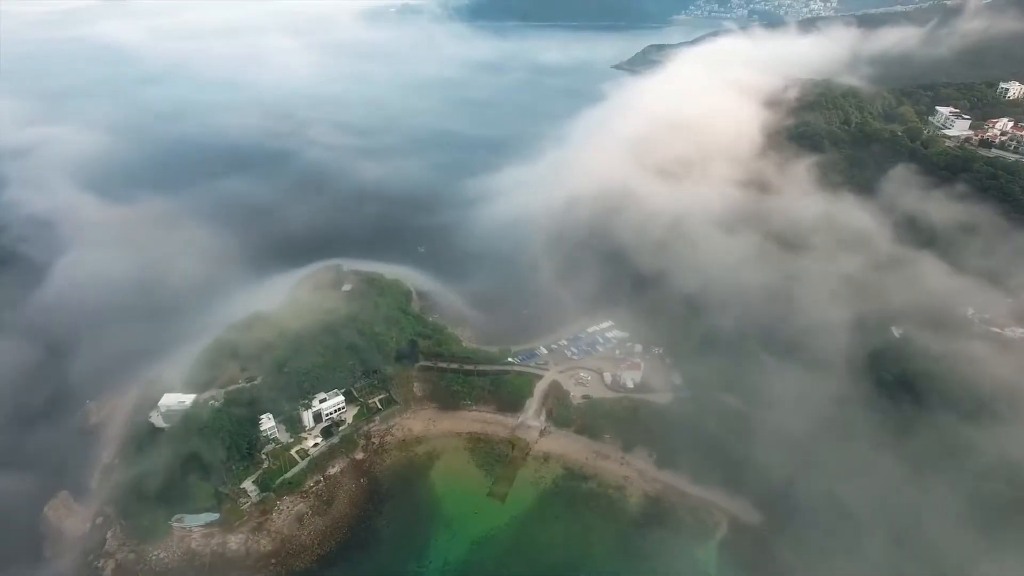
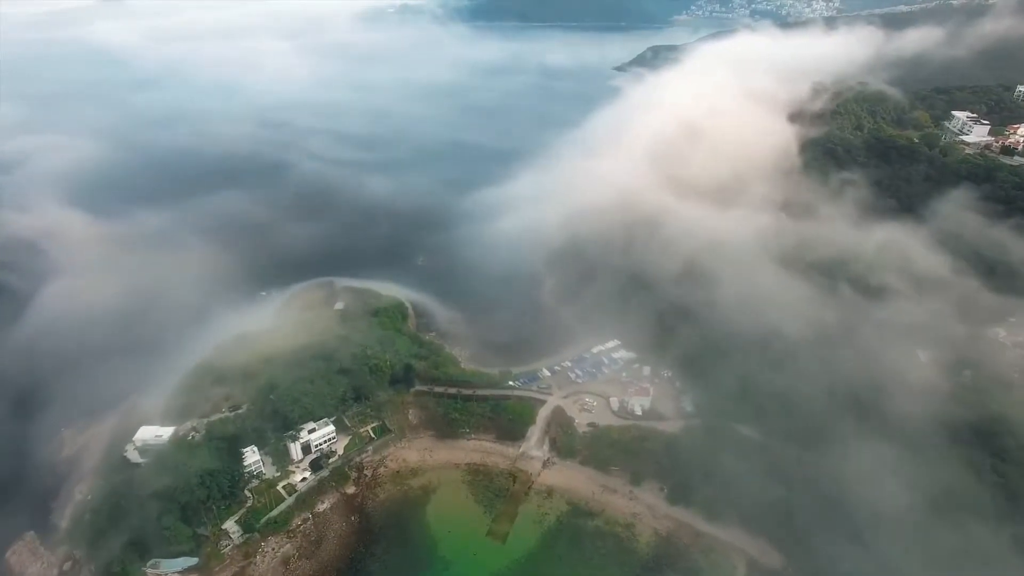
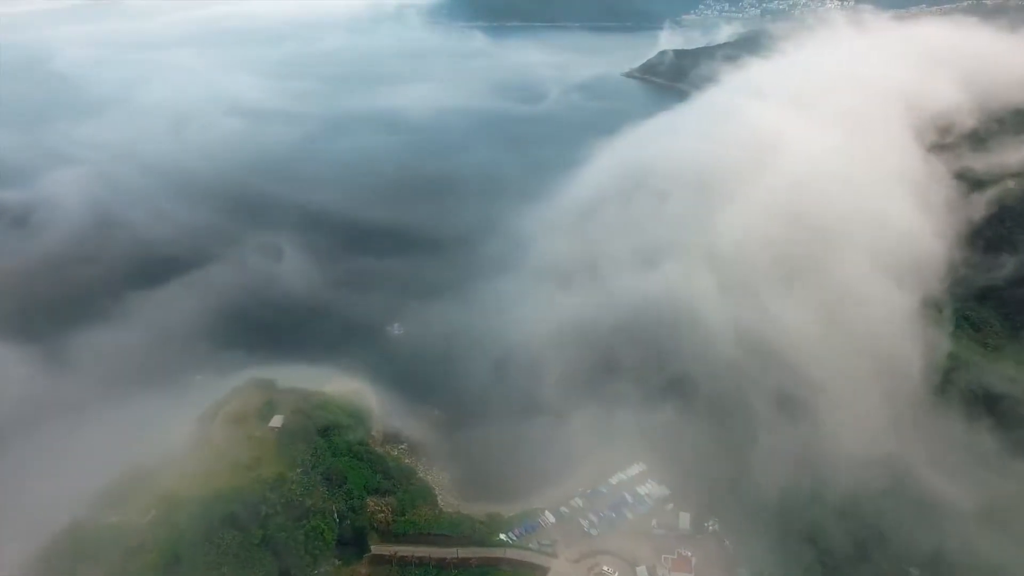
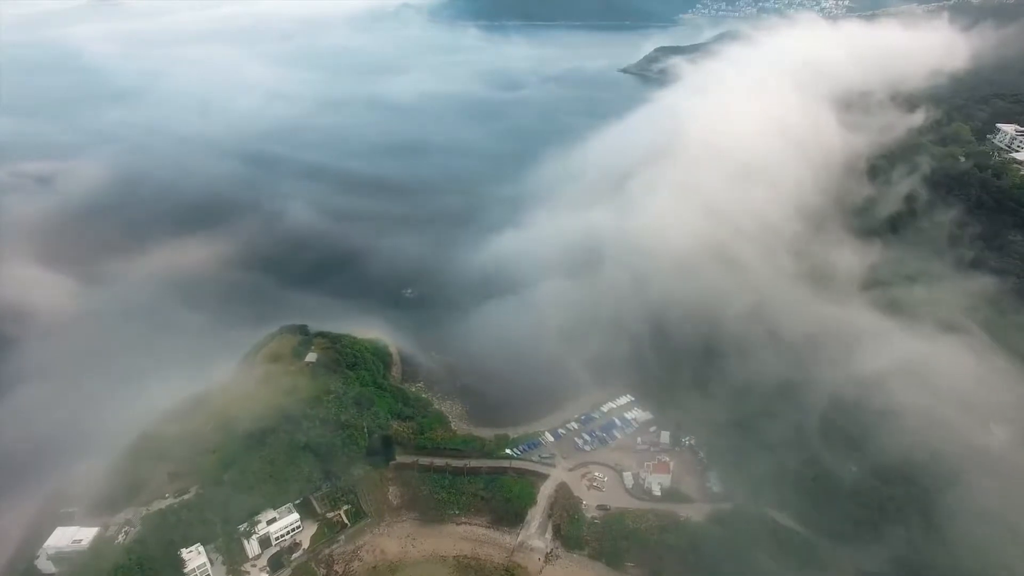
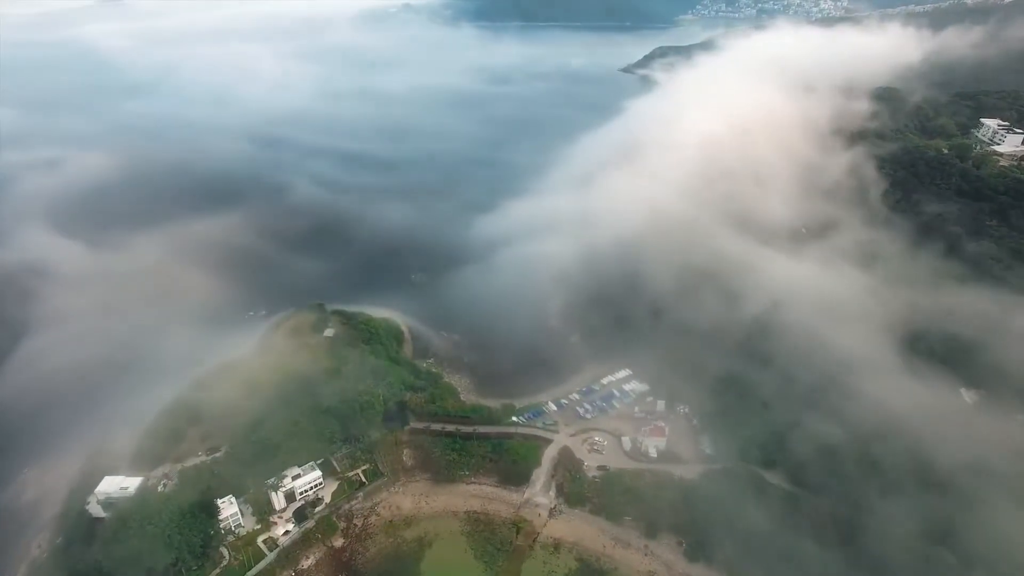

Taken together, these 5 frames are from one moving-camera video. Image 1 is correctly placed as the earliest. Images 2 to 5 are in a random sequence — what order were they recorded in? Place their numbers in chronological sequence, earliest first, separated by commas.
2, 5, 4, 3
